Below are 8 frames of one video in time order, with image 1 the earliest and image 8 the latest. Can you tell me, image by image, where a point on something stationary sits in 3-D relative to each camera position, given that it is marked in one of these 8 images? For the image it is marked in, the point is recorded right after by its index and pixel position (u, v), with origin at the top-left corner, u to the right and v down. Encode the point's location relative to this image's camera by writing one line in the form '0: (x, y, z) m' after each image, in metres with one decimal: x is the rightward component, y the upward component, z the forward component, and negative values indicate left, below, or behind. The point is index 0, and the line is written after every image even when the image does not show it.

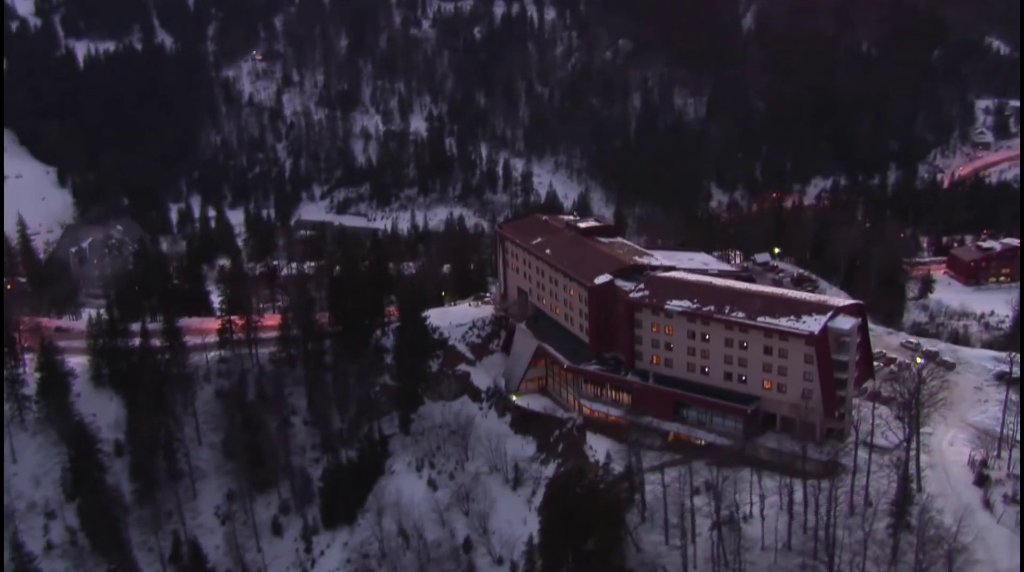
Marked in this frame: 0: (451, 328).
0: (-1.4, -0.9, +19.7) m
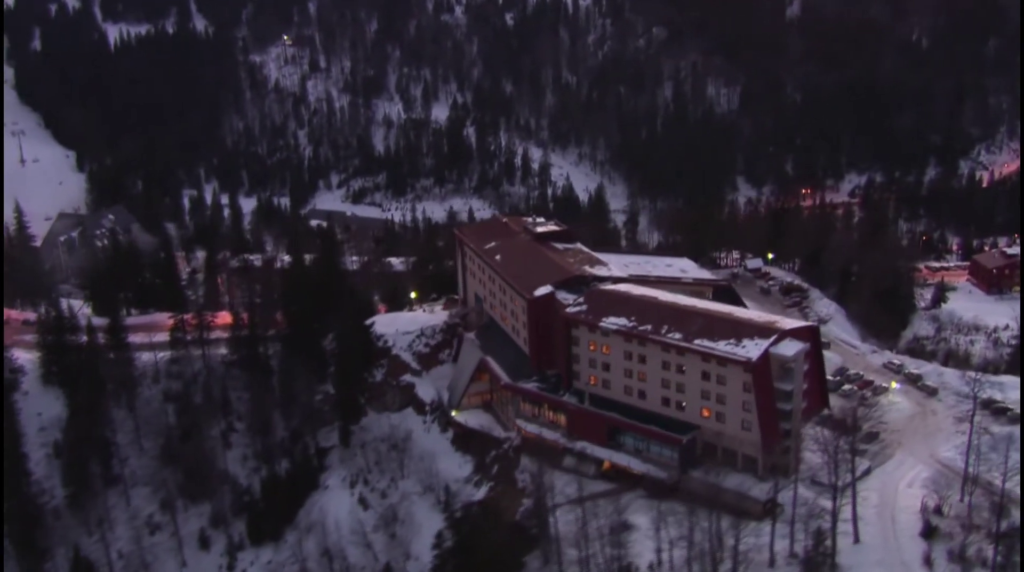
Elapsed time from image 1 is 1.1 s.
0: (-2.3, -1.0, +18.7) m
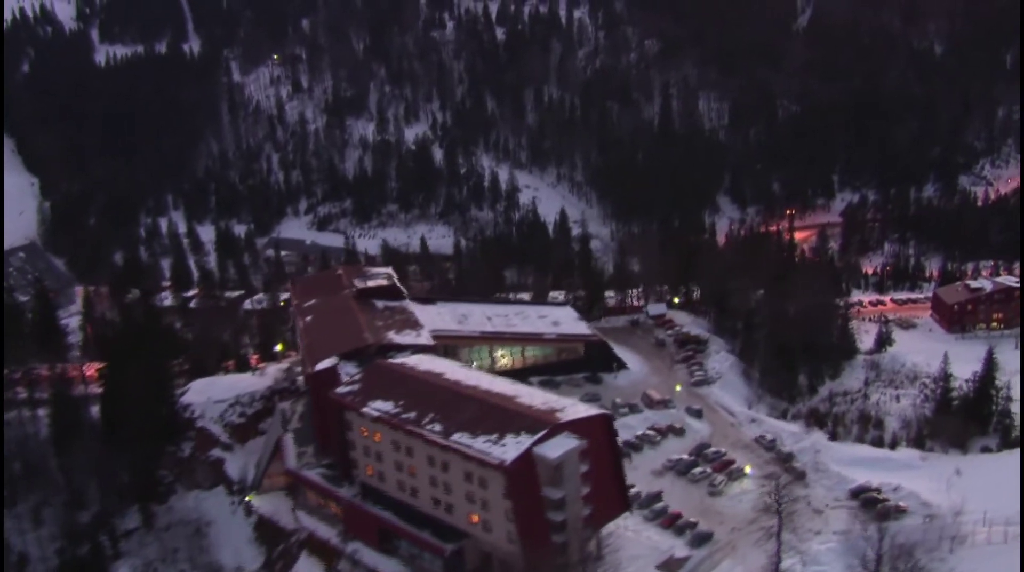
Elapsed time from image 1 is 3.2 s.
0: (-5.0, -2.0, +16.8) m
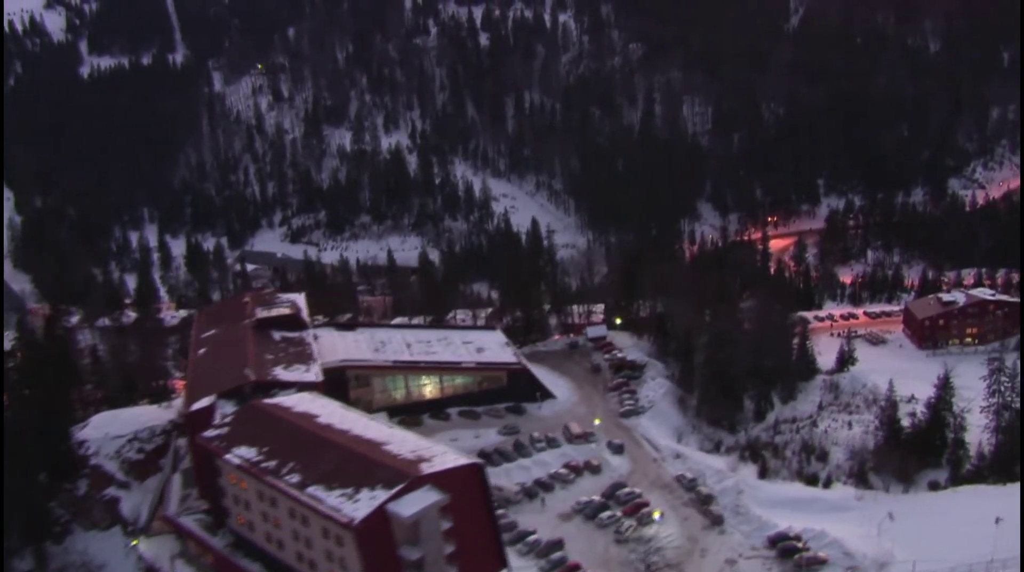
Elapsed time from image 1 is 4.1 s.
0: (-6.3, -2.4, +15.9) m
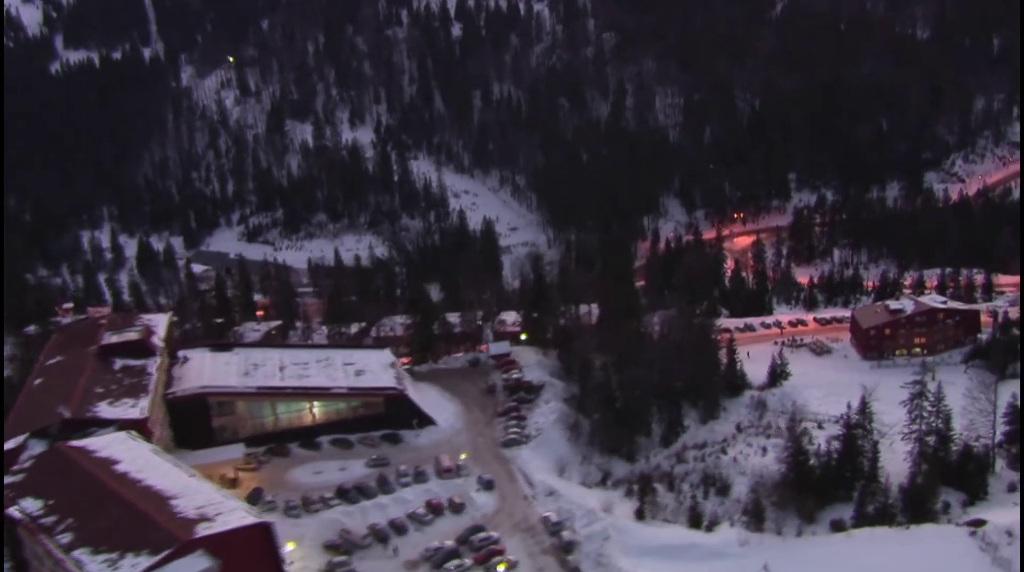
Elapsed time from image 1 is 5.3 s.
0: (-8.1, -2.7, +14.8) m
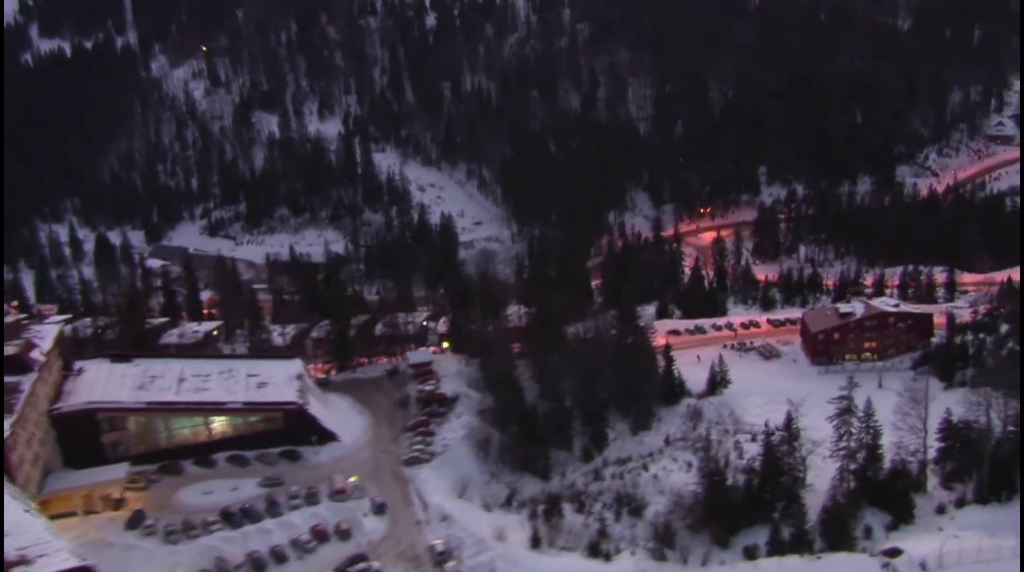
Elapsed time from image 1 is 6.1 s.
0: (-9.4, -2.9, +14.1) m
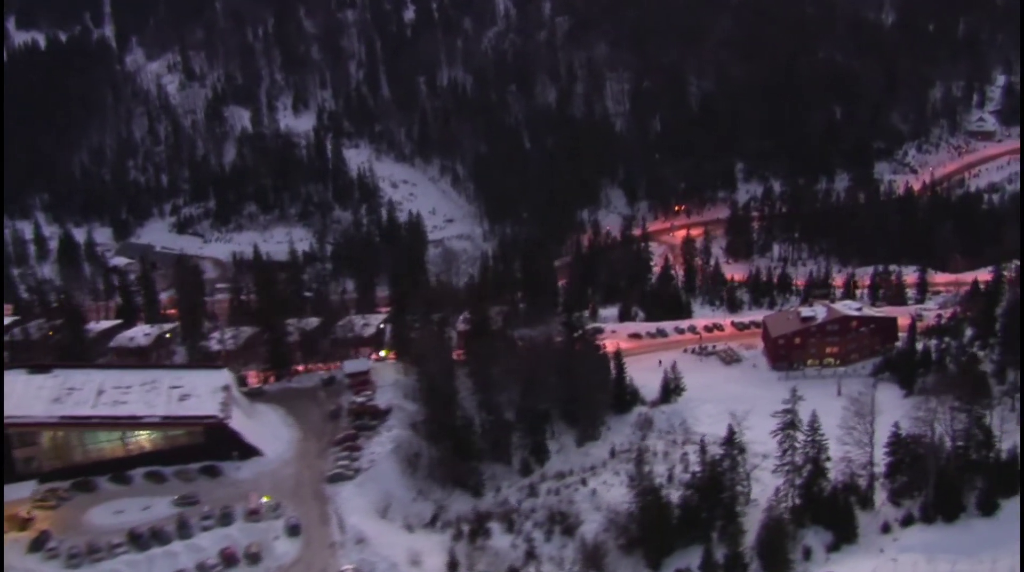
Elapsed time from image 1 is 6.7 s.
0: (-10.4, -3.0, +13.6) m
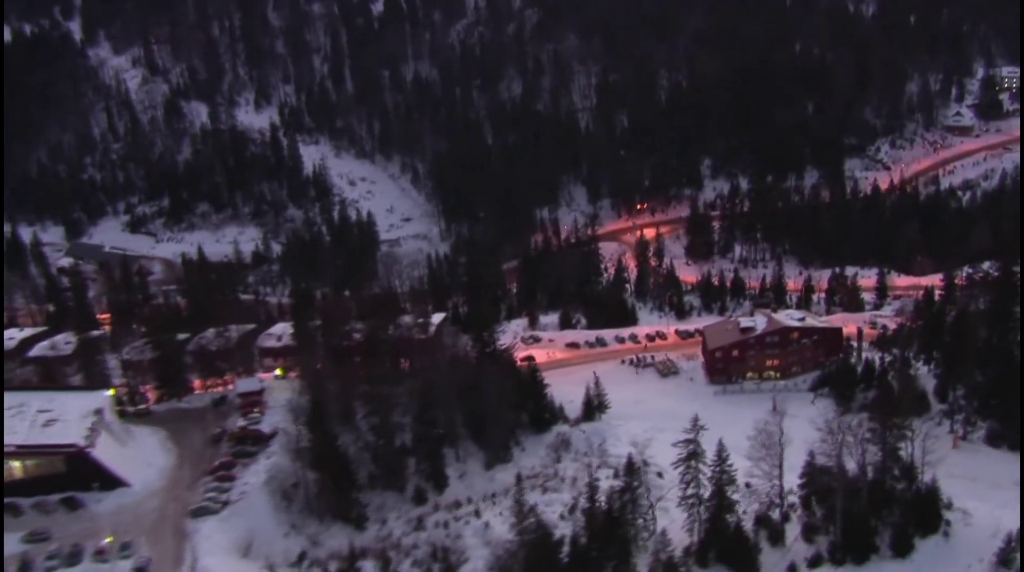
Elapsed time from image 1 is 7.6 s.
0: (-11.9, -3.2, +12.7) m
